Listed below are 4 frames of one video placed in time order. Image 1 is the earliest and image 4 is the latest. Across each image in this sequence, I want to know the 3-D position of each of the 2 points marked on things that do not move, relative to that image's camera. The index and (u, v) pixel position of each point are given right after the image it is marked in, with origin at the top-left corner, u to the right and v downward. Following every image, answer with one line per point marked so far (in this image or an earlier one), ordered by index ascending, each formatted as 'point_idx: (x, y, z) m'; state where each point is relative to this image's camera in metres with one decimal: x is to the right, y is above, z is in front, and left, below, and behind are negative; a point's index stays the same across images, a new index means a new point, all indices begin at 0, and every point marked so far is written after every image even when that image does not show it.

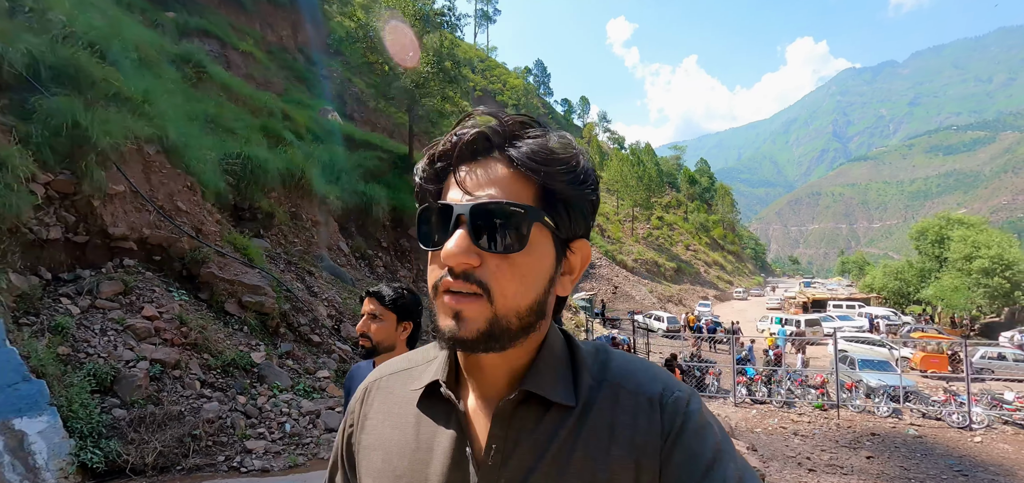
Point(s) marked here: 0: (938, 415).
0: (+11.2, -4.4, +12.8) m
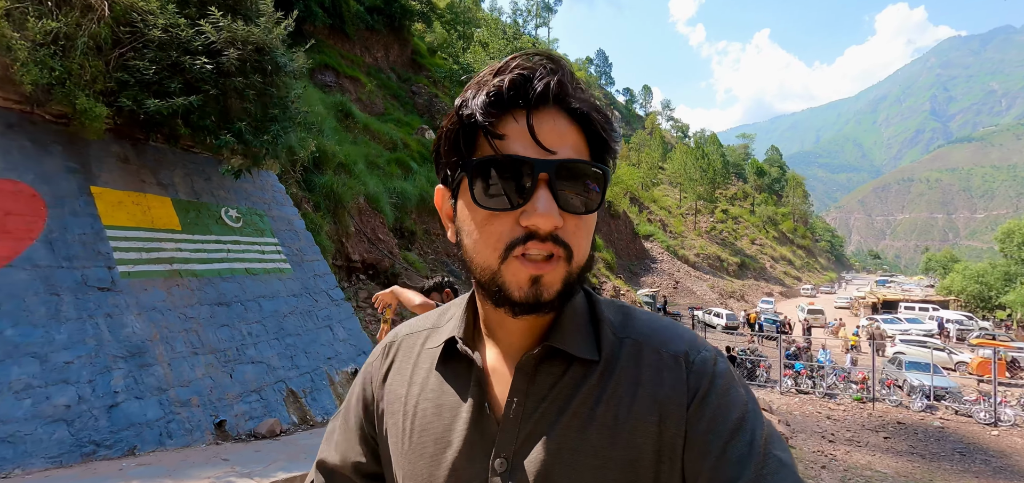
0: (+13.8, -5.1, +15.4) m
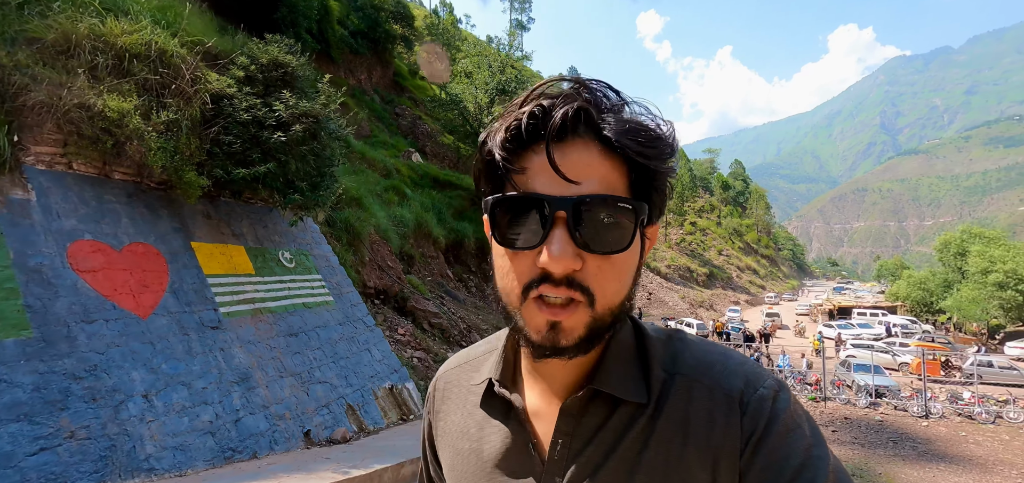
0: (+13.6, -5.7, +17.6) m
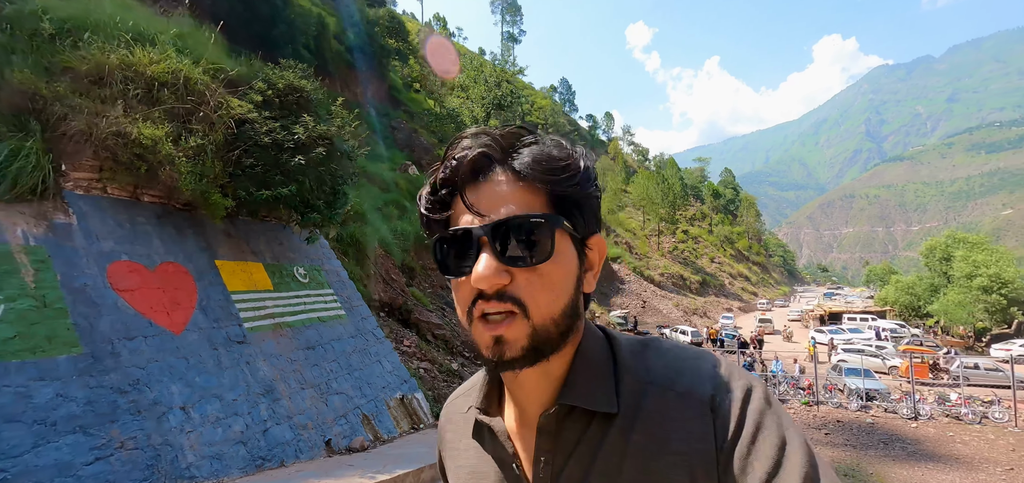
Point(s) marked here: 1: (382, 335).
0: (+13.7, -6.0, +18.2) m
1: (-2.7, -1.9, +10.6) m
